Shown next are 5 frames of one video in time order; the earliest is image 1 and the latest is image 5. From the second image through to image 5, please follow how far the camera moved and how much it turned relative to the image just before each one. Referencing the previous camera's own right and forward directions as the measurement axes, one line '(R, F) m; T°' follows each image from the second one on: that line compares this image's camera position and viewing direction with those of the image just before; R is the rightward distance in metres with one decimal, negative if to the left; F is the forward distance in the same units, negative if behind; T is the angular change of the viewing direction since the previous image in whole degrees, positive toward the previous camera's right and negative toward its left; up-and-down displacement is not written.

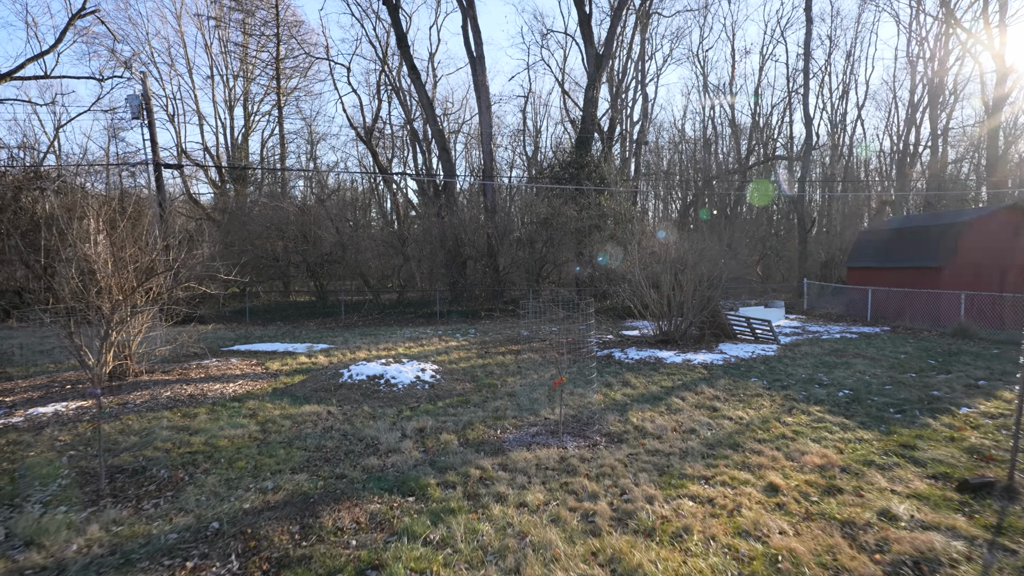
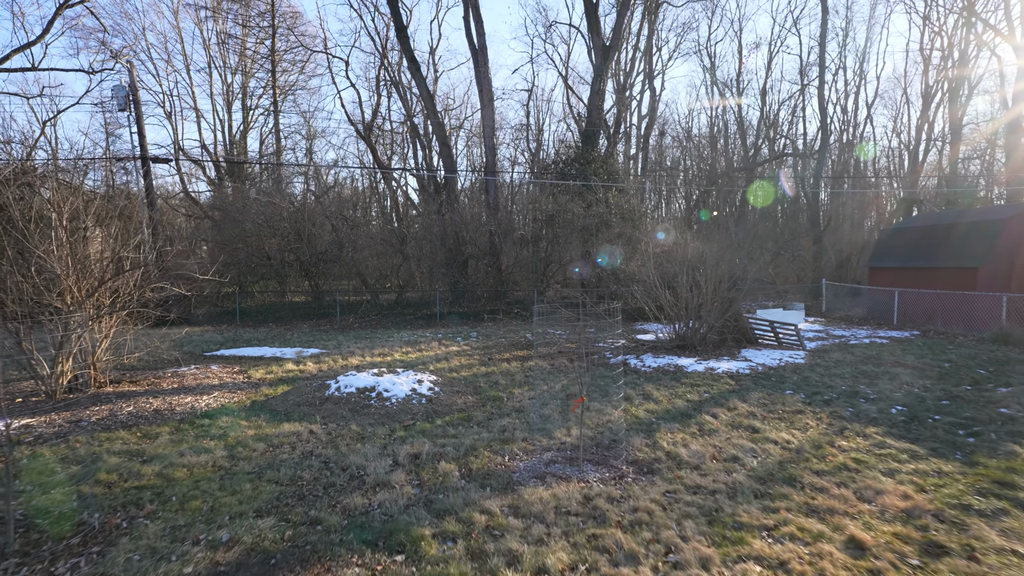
(-0.1, +0.8) m; 0°
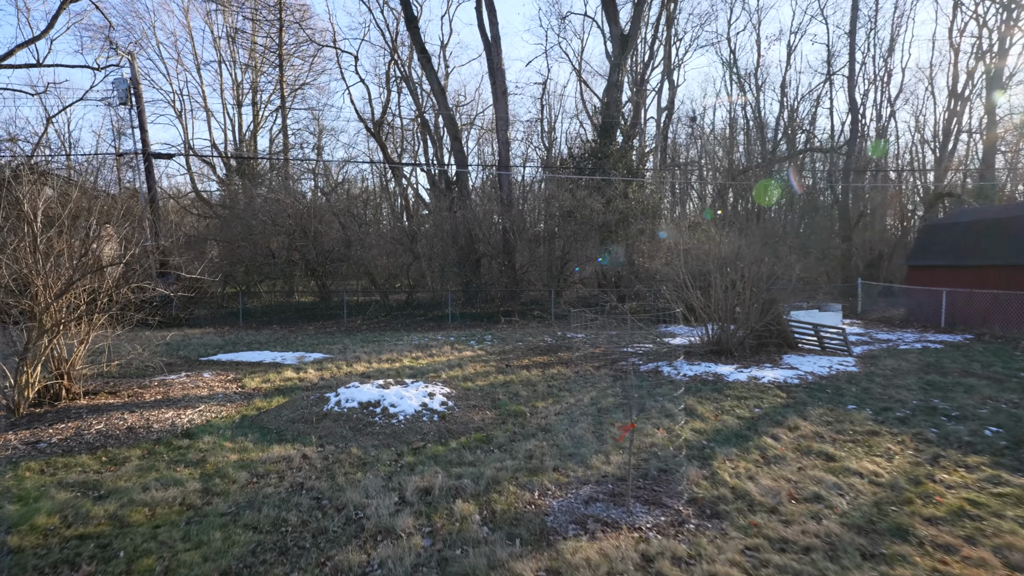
(-0.1, +0.9) m; -1°
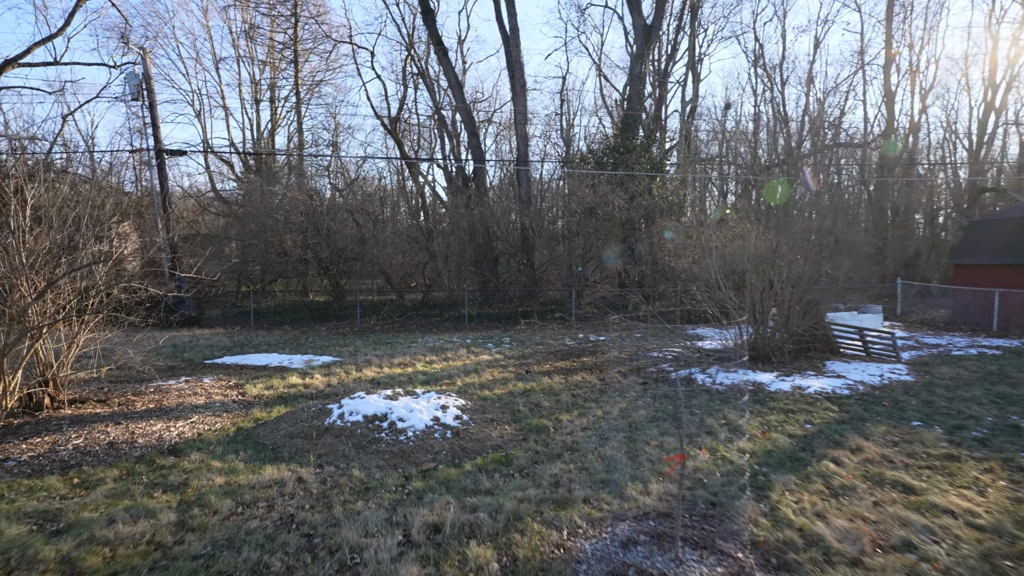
(0.0, +0.6) m; -2°
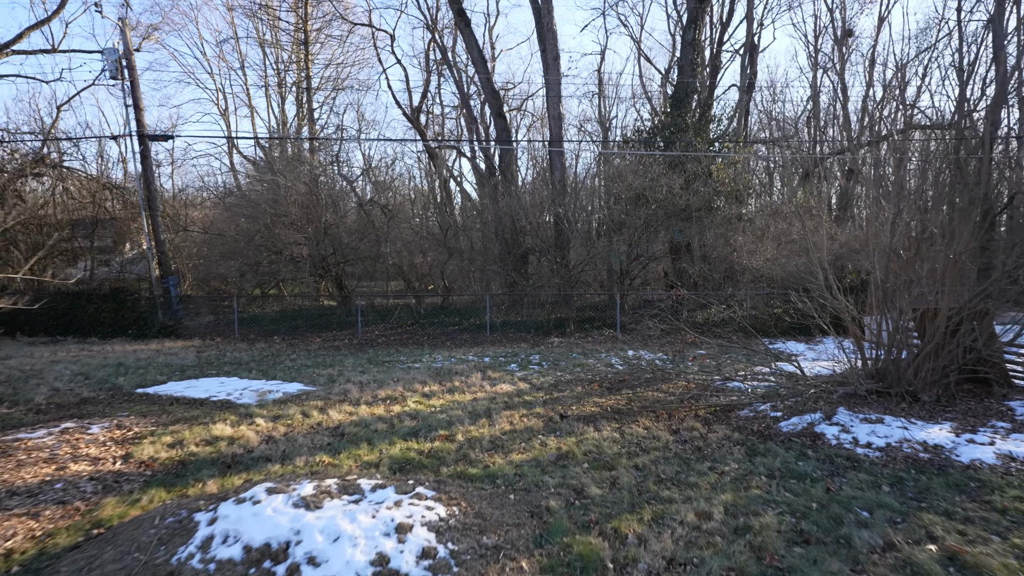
(+0.1, +2.6) m; -3°
